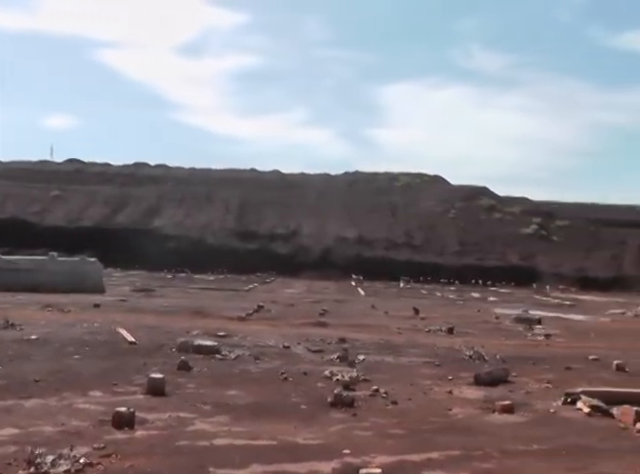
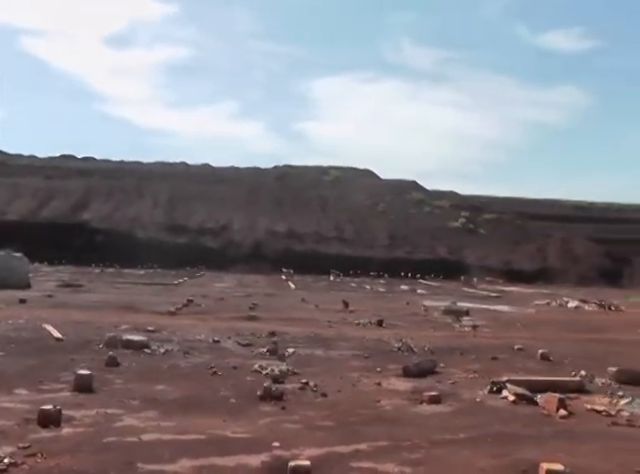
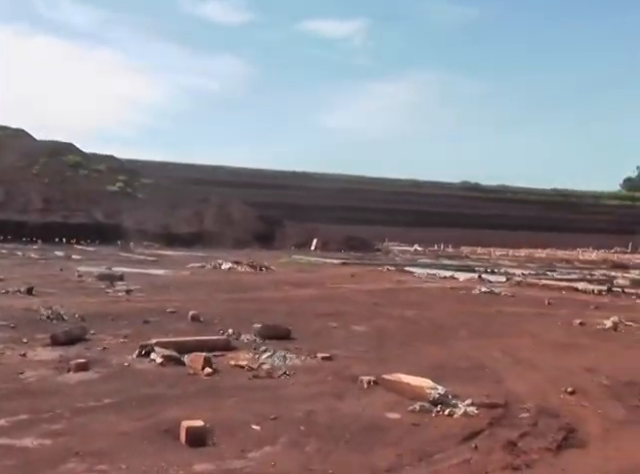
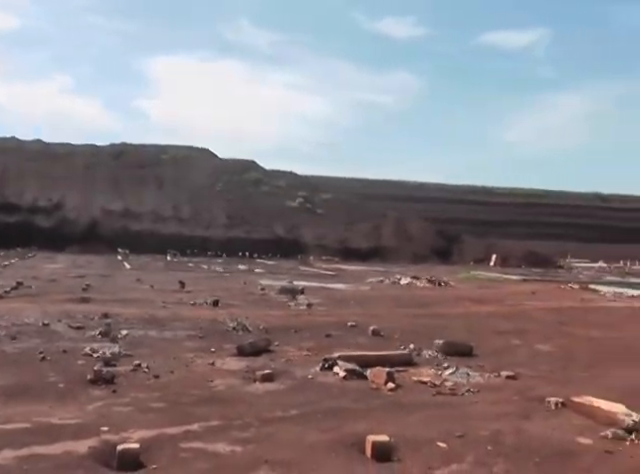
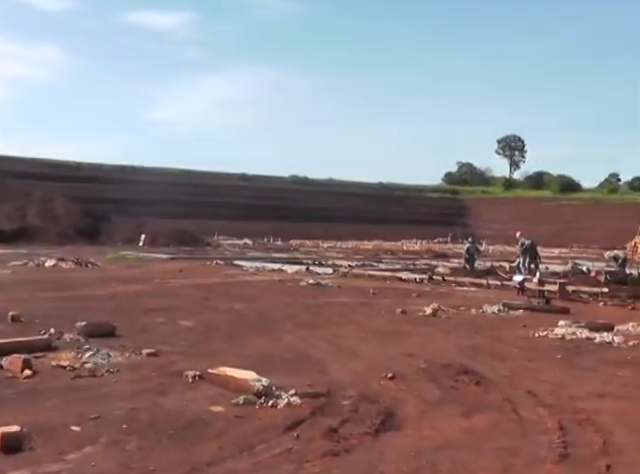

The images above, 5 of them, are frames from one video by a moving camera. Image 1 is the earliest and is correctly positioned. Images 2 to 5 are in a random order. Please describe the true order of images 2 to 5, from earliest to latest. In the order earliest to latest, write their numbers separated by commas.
2, 4, 3, 5
